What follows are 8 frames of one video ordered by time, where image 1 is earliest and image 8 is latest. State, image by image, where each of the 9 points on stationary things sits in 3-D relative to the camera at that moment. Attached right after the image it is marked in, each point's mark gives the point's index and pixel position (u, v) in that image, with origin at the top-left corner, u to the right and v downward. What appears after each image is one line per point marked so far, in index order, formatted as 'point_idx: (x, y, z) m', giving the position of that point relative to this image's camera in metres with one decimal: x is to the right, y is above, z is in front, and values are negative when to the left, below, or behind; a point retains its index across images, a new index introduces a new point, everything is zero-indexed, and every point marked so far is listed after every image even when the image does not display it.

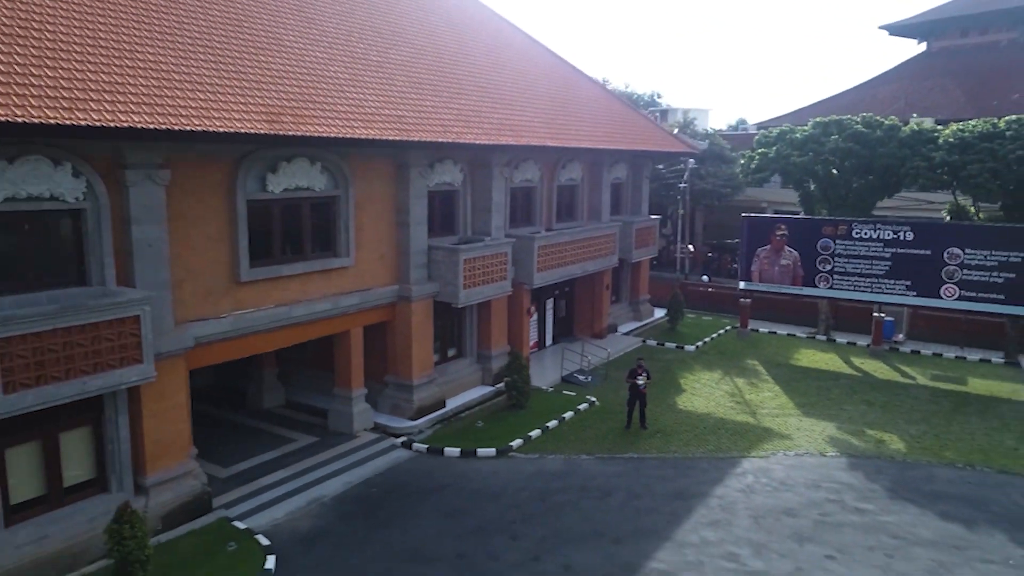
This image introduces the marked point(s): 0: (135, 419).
0: (-3.7, -1.3, +7.5) m
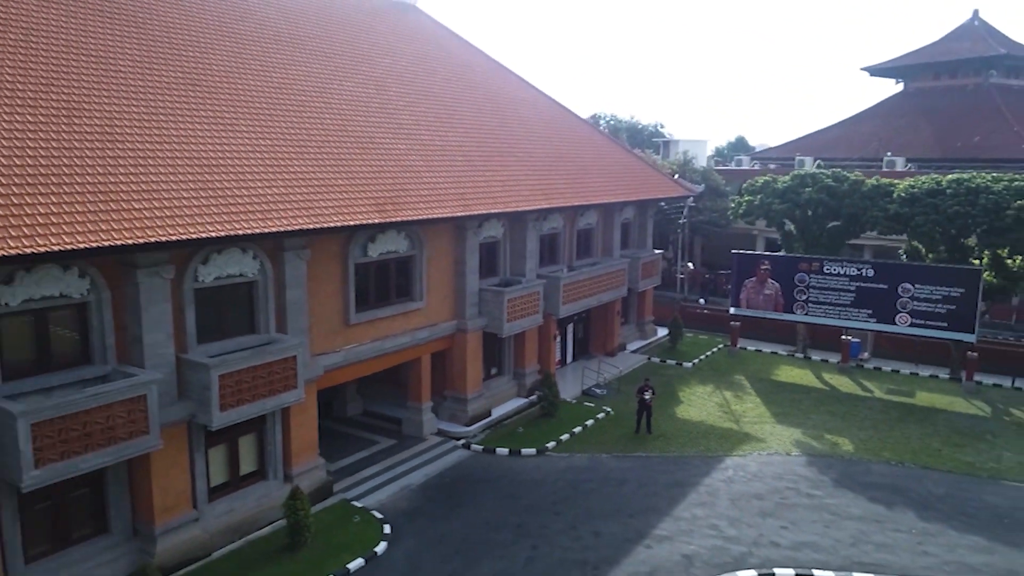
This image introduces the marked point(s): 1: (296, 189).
0: (-3.1, -2.0, +10.4) m
1: (-2.9, +1.4, +10.0) m
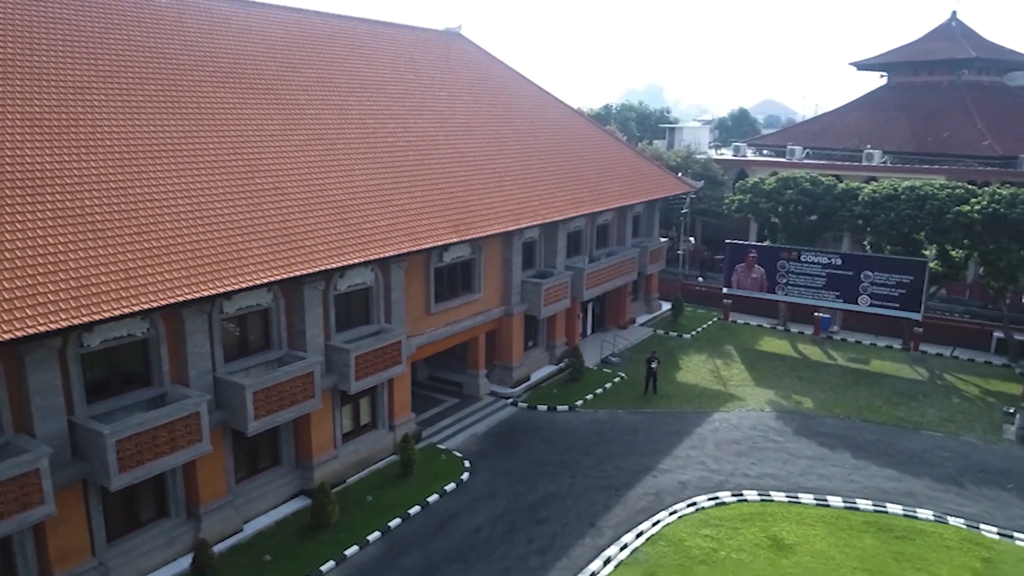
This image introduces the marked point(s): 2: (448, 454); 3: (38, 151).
0: (-2.3, -2.0, +14.3) m
1: (-2.1, +1.3, +13.6) m
2: (-1.2, -3.2, +14.4) m
3: (-6.3, +1.9, +10.3) m
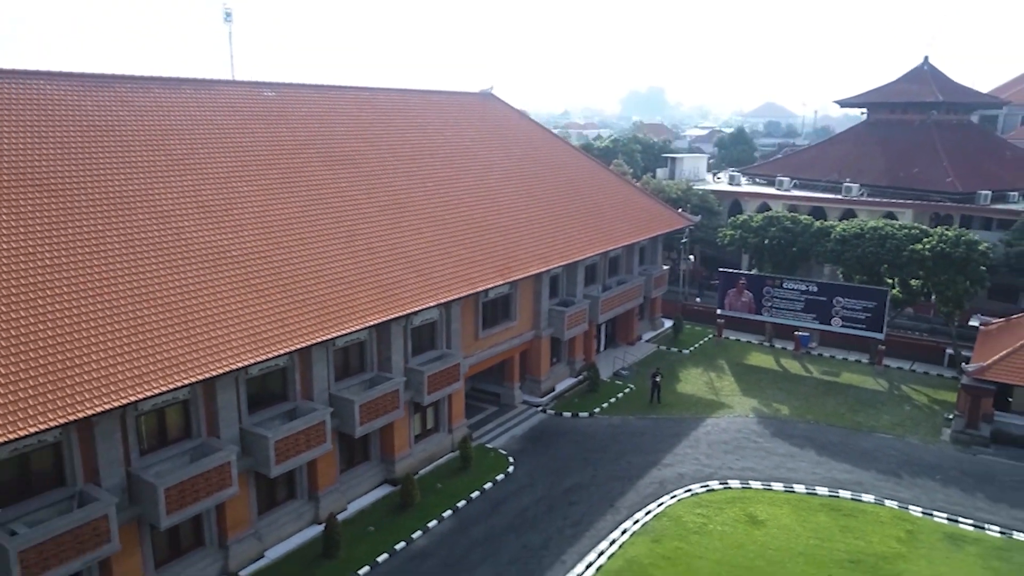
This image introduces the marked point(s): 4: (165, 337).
0: (-1.5, -2.8, +18.0) m
1: (-1.3, +0.5, +17.3) m
2: (-0.4, -4.0, +18.1) m
3: (-5.5, +1.1, +14.0) m
4: (-5.4, -0.7, +11.8) m
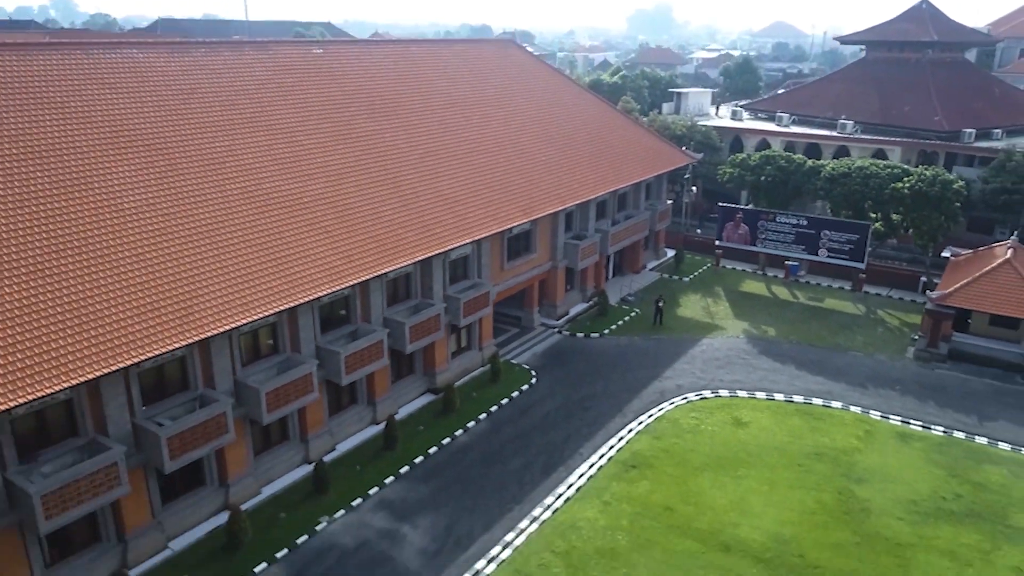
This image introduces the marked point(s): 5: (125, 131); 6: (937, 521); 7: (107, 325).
0: (-0.9, -1.0, +20.8) m
1: (-0.6, +2.2, +19.8) m
2: (+0.2, -2.2, +21.0) m
3: (-4.9, +2.4, +16.5) m
4: (-4.8, +0.3, +14.4) m
5: (-7.7, +3.1, +14.9) m
6: (+8.4, -4.5, +14.6) m
7: (-6.3, -0.5, +11.6) m
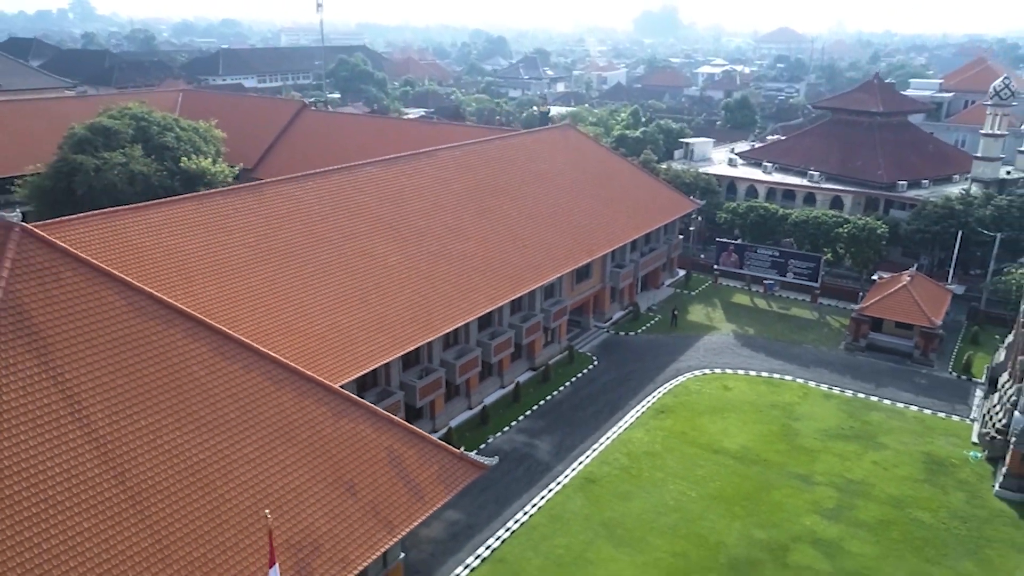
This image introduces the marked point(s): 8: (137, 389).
0: (+2.0, -1.7, +32.1) m
1: (+2.3, +1.5, +31.0) m
2: (+3.1, -2.9, +32.3) m
3: (-2.0, +1.7, +27.8) m
4: (-1.9, -0.3, +25.7) m
5: (-4.8, +2.4, +26.2) m
6: (+11.3, -5.2, +25.8) m
7: (-3.4, -1.2, +23.0) m
8: (-6.6, -1.9, +13.3) m
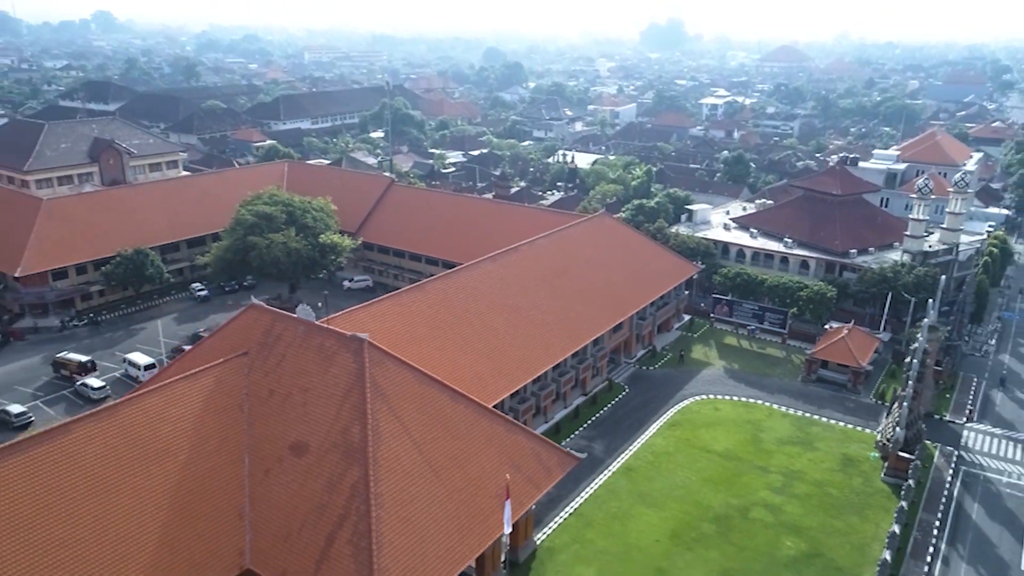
0: (+5.6, -4.8, +46.2) m
1: (+5.8, -1.6, +45.2) m
2: (+6.6, -6.0, +46.4) m
3: (+1.5, -1.3, +41.9) m
4: (+1.5, -3.4, +39.9) m
5: (-1.3, -0.6, +40.4) m
6: (+14.7, -8.3, +39.9) m
7: (+0.1, -4.3, +37.1) m
8: (-3.2, -4.9, +27.4) m
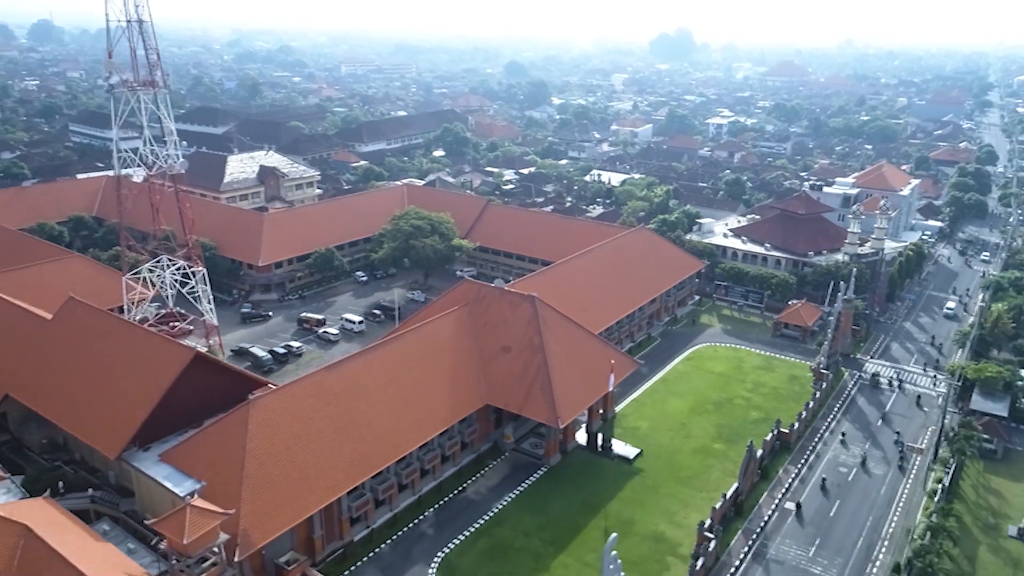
0: (+12.7, -3.6, +72.5) m
1: (+13.0, -0.4, +71.5) m
2: (+13.8, -4.8, +72.8) m
3: (+8.7, -0.1, +68.3) m
4: (+8.7, -2.2, +66.3) m
5: (+5.8, +0.6, +66.8) m
6: (+21.8, -7.2, +66.2) m
7: (+7.2, -3.1, +63.5) m
8: (+3.9, -3.7, +53.8) m
